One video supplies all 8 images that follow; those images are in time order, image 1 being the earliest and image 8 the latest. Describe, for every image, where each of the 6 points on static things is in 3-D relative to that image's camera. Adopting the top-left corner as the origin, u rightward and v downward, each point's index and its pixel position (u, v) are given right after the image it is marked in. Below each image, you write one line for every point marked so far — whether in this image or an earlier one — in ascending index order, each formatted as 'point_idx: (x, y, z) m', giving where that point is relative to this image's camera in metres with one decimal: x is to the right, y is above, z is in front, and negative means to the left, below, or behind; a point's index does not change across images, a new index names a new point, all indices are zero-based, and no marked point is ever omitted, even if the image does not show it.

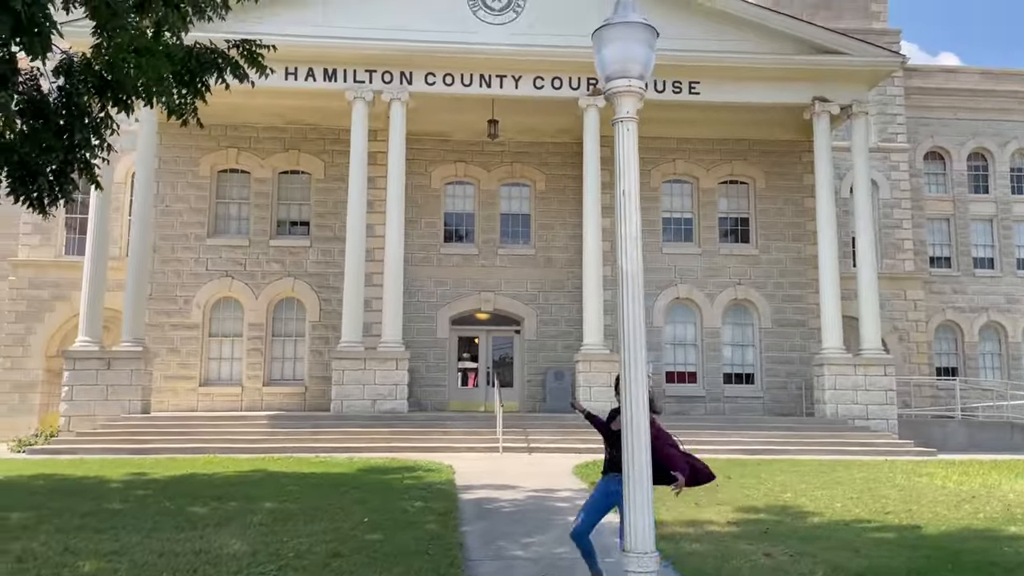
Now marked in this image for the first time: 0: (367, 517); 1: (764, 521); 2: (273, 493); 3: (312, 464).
0: (-1.6, -2.4, +9.0) m
1: (+2.7, -2.5, +9.0) m
2: (-2.9, -2.5, +10.2) m
3: (-3.1, -2.8, +13.4) m
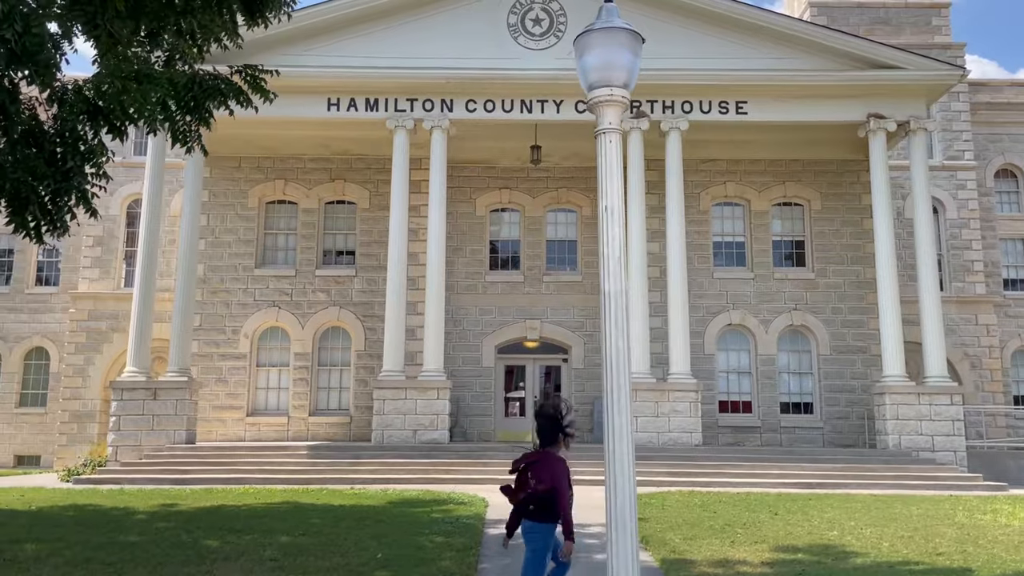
0: (-1.4, -2.7, +8.7) m
1: (+2.9, -2.7, +8.4) m
2: (-2.6, -2.8, +10.0) m
3: (-2.6, -3.2, +13.2) m
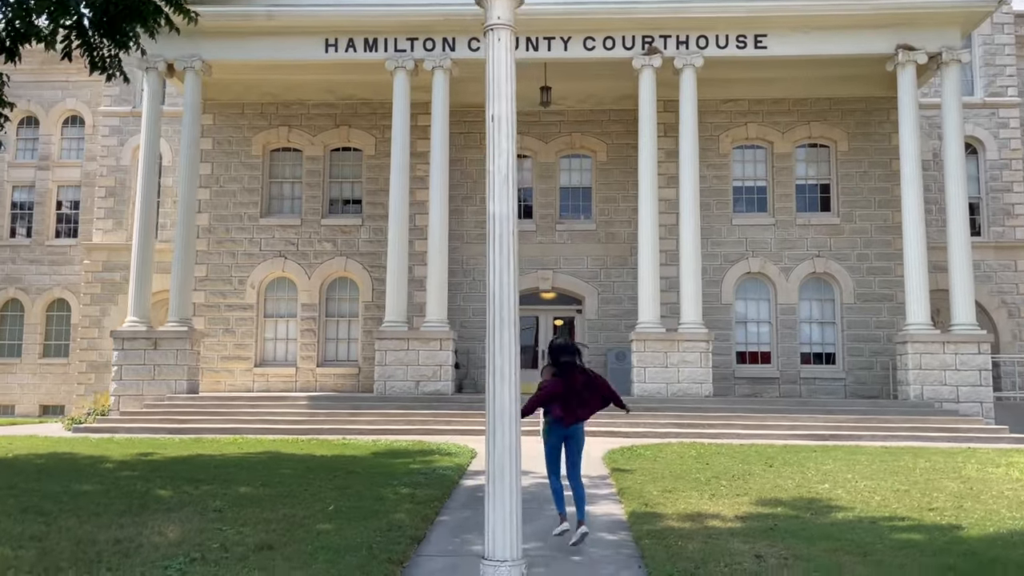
0: (-1.7, -2.1, +8.3) m
1: (+2.4, -2.1, +7.8) m
2: (-2.9, -2.1, +9.7) m
3: (-2.7, -2.4, +12.9) m
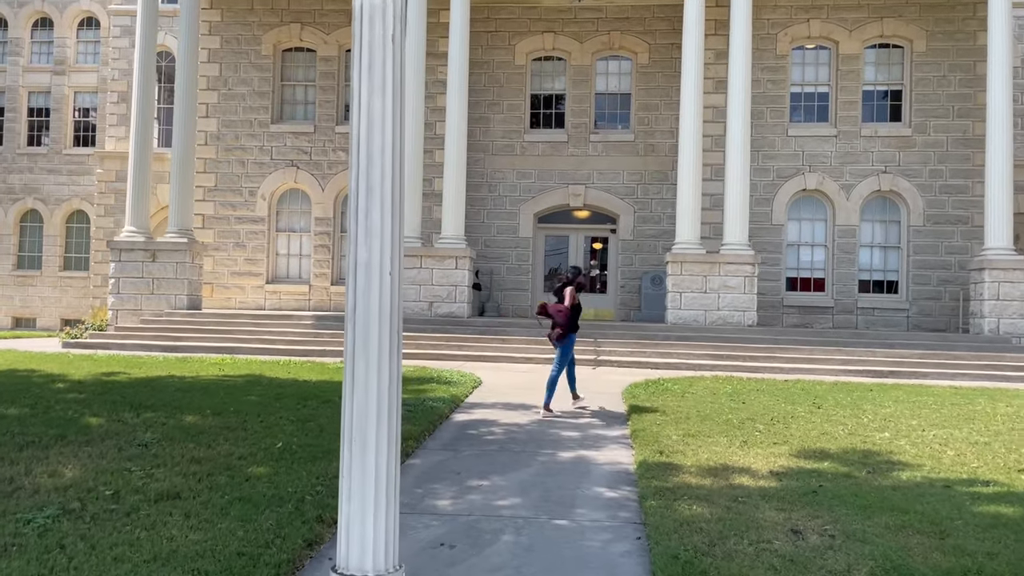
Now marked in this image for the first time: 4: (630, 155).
0: (-1.9, -1.2, +7.0) m
1: (+2.3, -1.4, +6.3) m
2: (-2.9, -1.1, +8.5) m
3: (-2.6, -1.1, +11.6) m
4: (+2.6, +2.9, +18.7) m
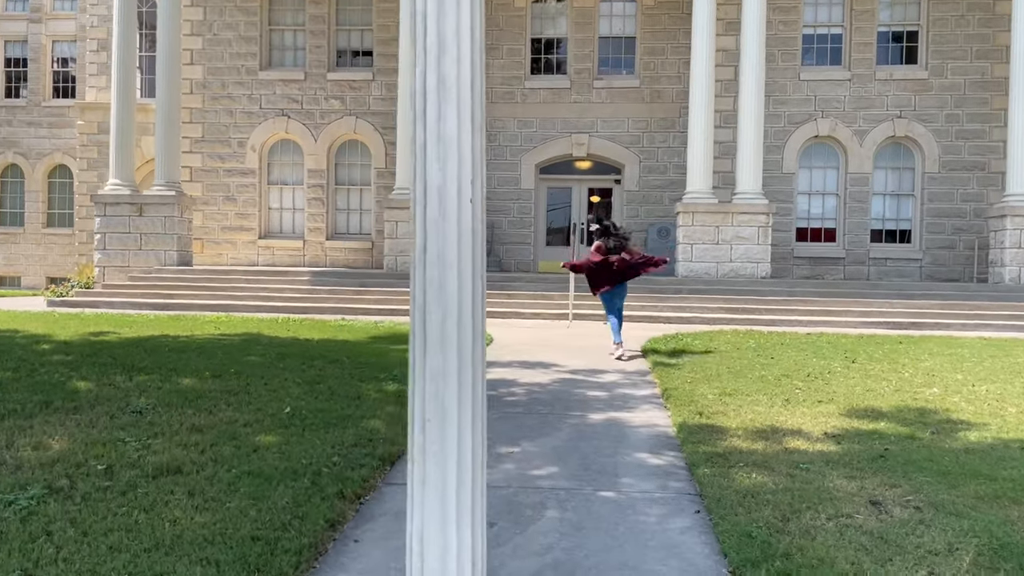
0: (-1.7, -0.9, +6.4) m
1: (+2.5, -1.0, +5.7) m
2: (-2.7, -0.7, +7.9) m
3: (-2.4, -0.5, +11.0) m
4: (+2.6, +3.9, +17.9) m
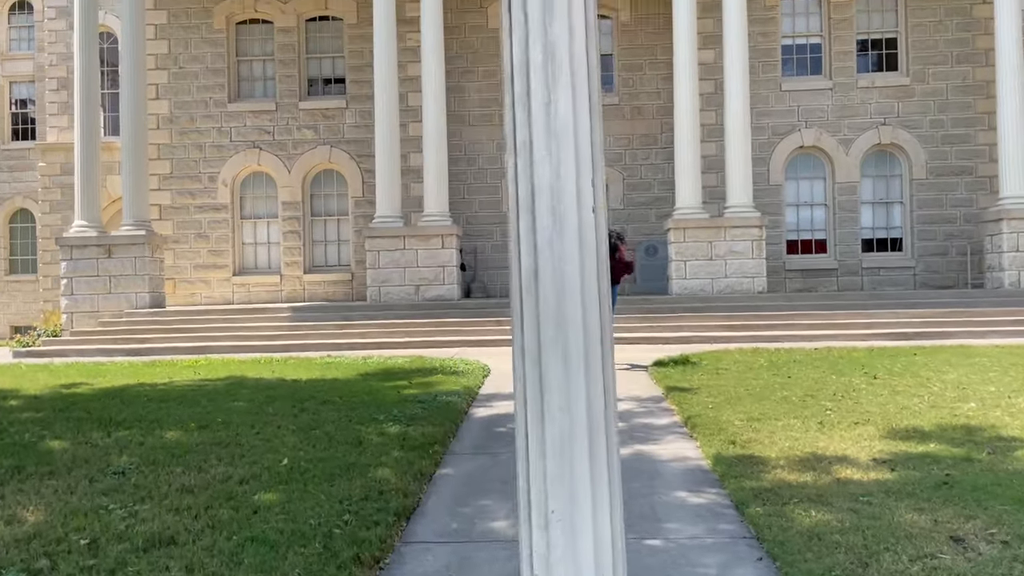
0: (-1.5, -1.2, +5.8) m
1: (+2.7, -1.1, +5.3) m
2: (-2.6, -1.1, +7.3) m
3: (-2.5, -1.0, +10.5) m
4: (+2.1, +3.5, +17.6) m
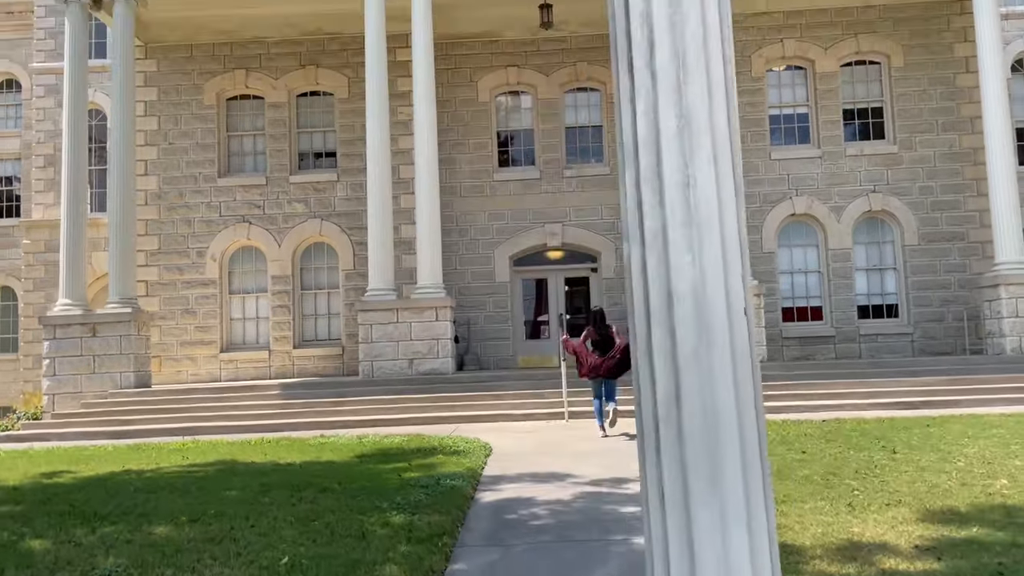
0: (-1.4, -1.7, +5.4) m
1: (+2.8, -1.5, +5.0) m
2: (-2.6, -1.7, +6.8) m
3: (-2.4, -1.9, +10.0) m
4: (+2.0, +2.1, +17.6) m
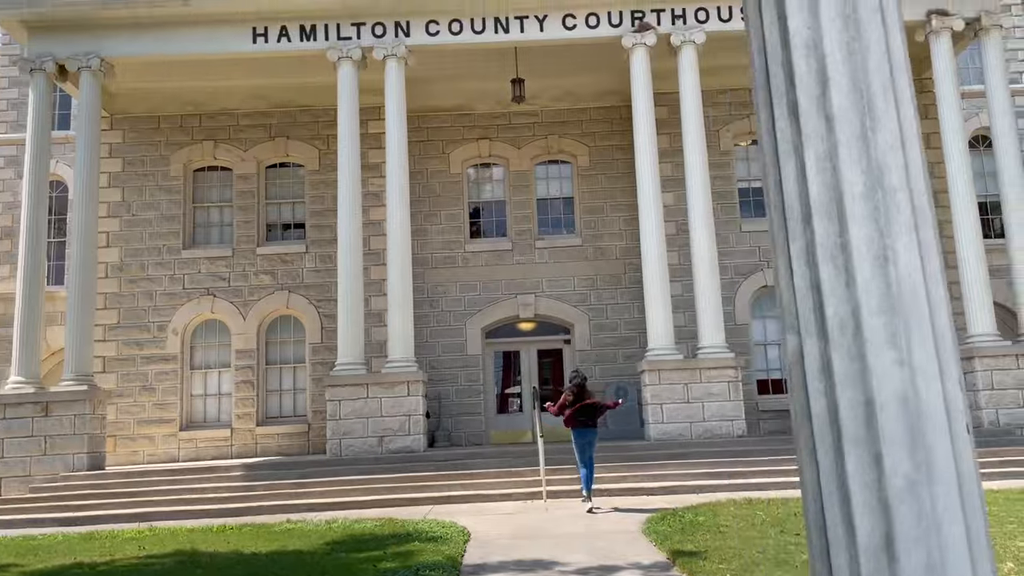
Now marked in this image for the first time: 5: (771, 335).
0: (-1.5, -2.2, +4.9) m
1: (+2.7, -1.9, +4.7) m
2: (-2.7, -2.3, +6.3) m
3: (-2.7, -2.8, +9.5) m
4: (+1.4, +0.6, +17.5) m
5: (+5.2, -1.0, +17.1) m
